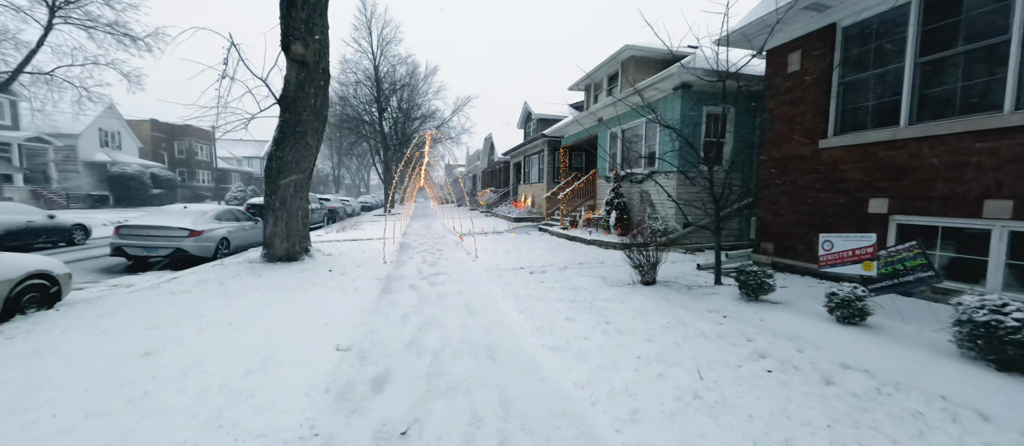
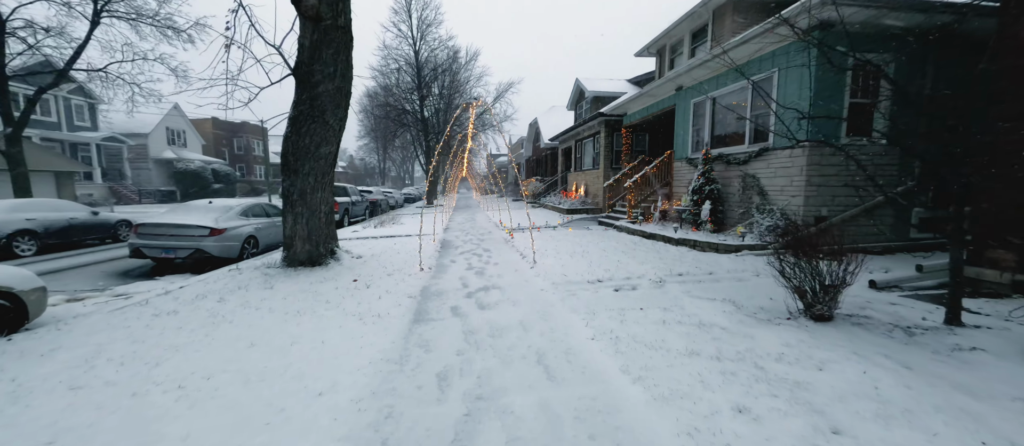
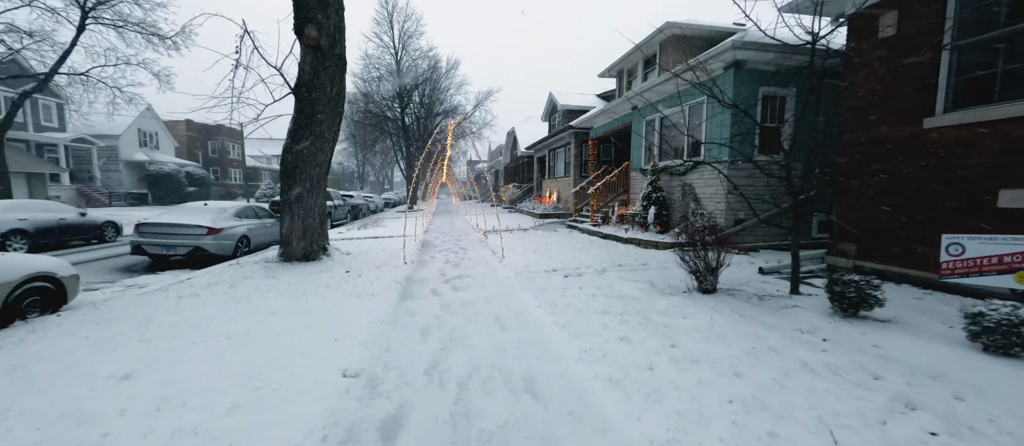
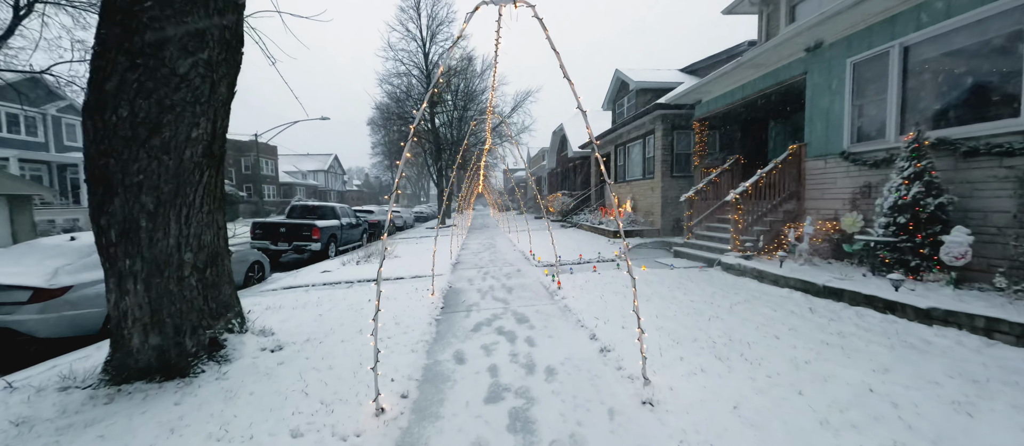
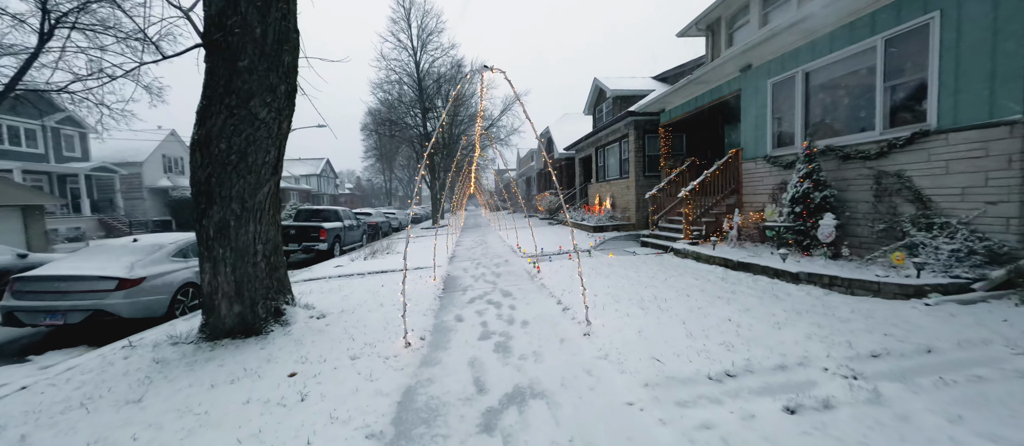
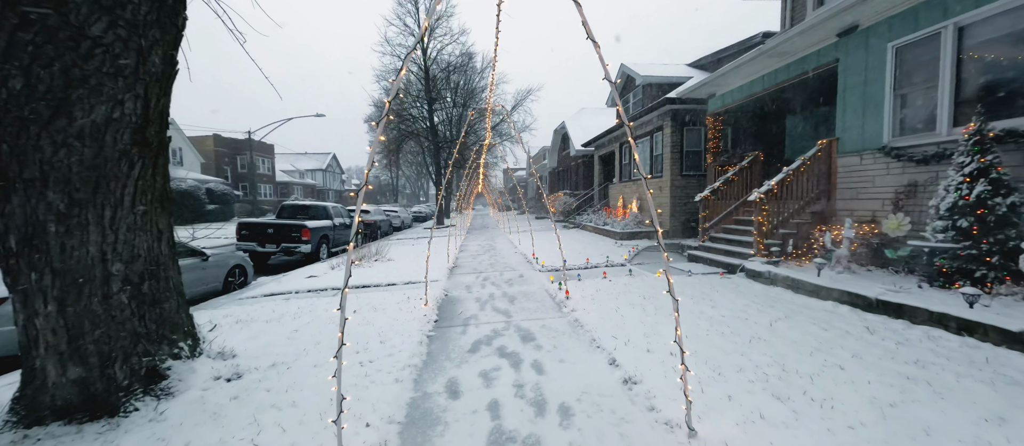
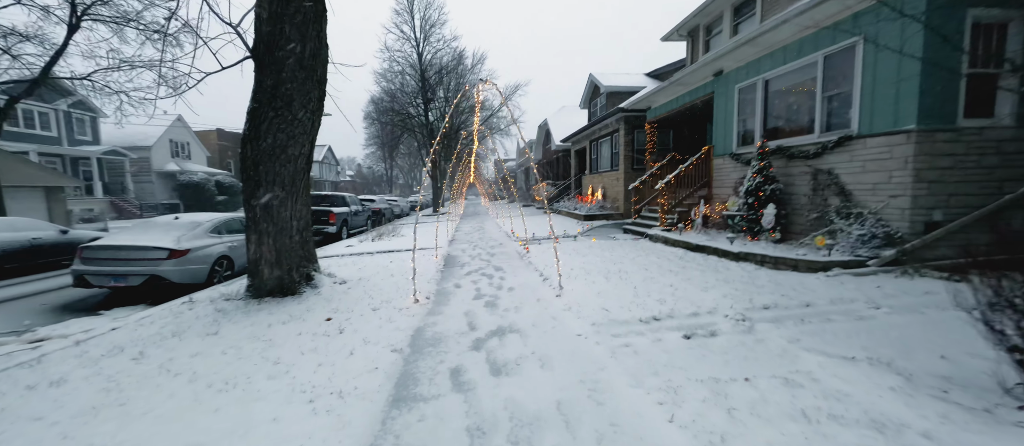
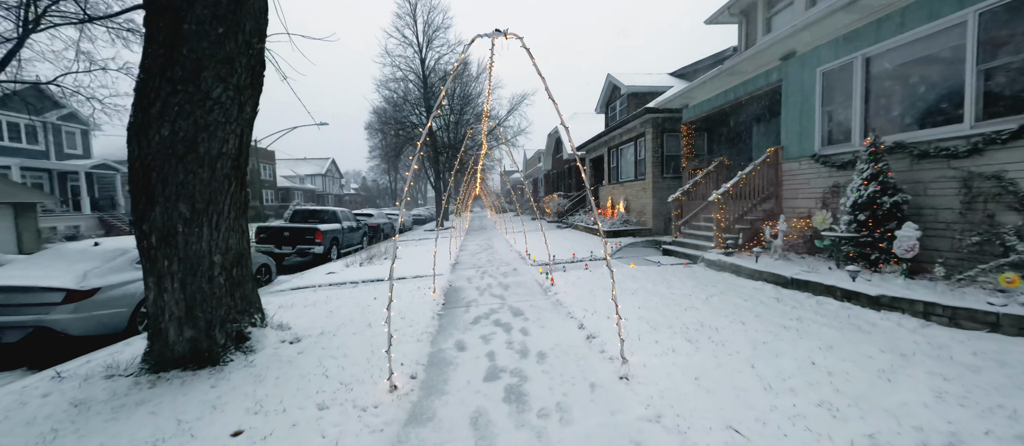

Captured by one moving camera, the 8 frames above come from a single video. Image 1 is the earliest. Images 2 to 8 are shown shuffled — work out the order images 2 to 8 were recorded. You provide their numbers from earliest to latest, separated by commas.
3, 2, 7, 5, 8, 4, 6
